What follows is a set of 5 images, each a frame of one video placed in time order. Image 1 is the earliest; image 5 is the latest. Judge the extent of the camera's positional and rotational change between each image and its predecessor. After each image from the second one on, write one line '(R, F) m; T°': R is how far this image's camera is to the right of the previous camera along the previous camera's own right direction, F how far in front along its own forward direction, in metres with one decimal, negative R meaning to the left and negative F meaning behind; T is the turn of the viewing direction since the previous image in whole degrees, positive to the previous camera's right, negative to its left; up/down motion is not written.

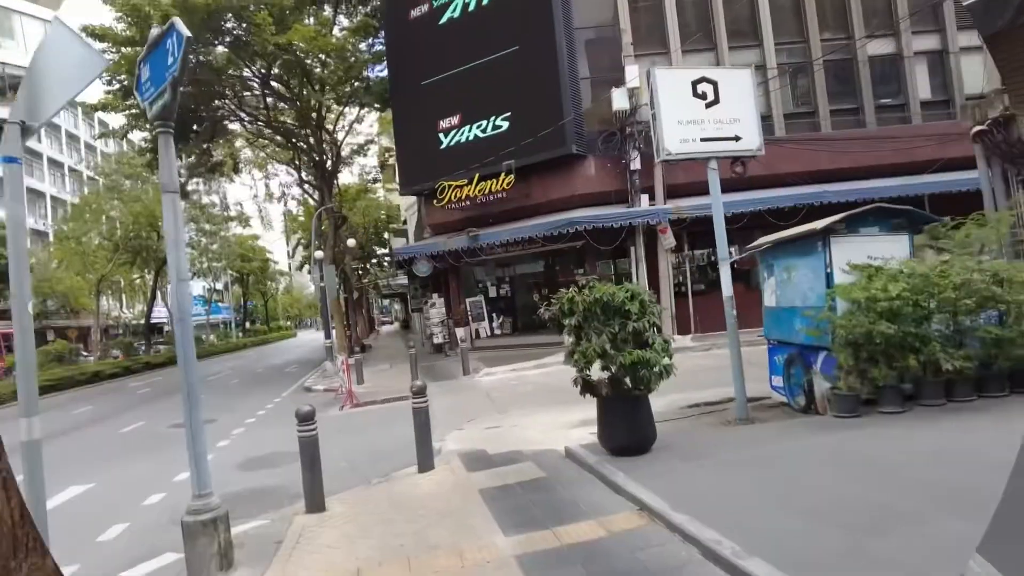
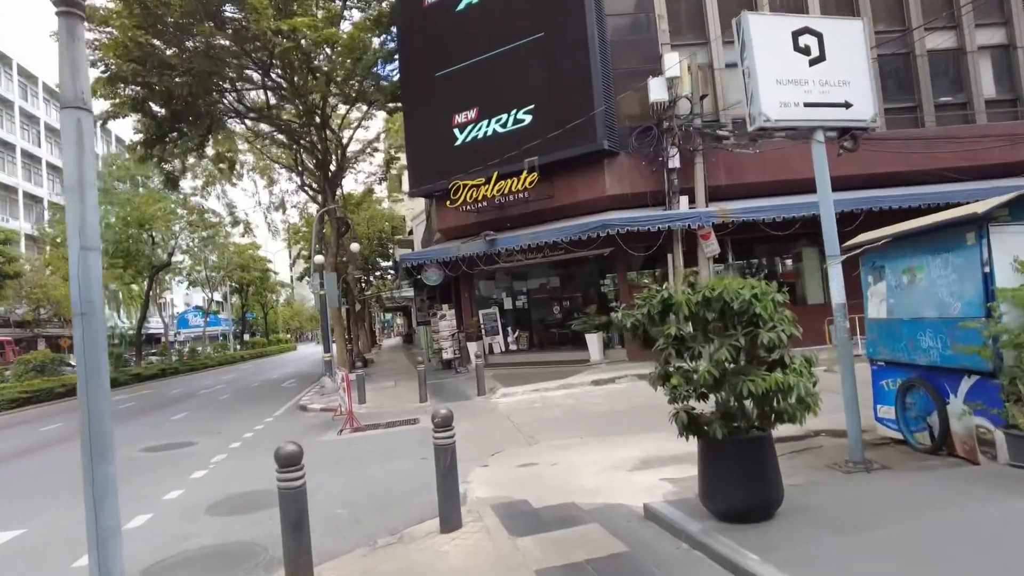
(-0.5, +1.9) m; 0°
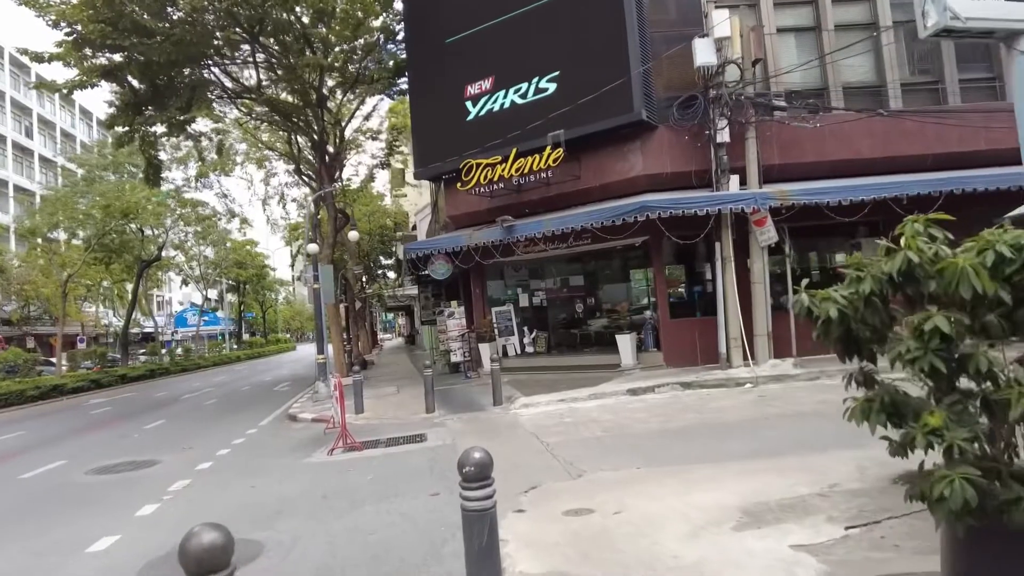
(-0.4, +2.2) m; 0°
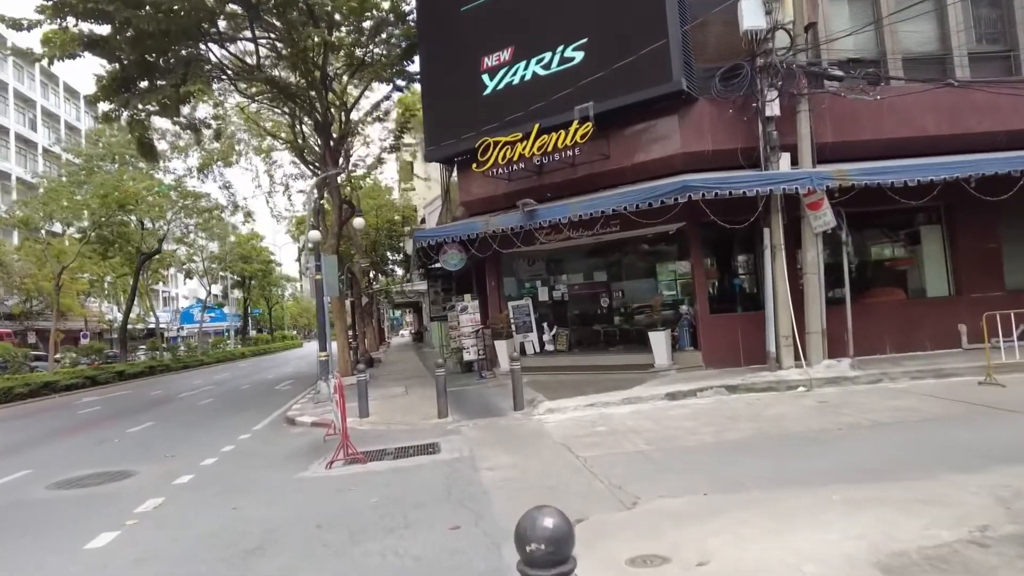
(-0.3, +1.5) m; -1°
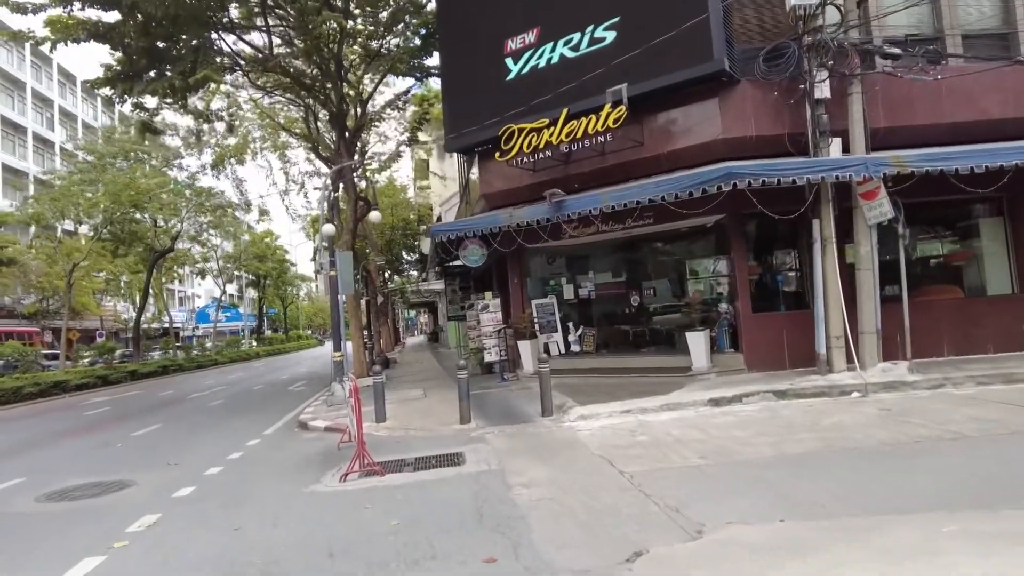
(-0.2, +0.9) m; -1°
